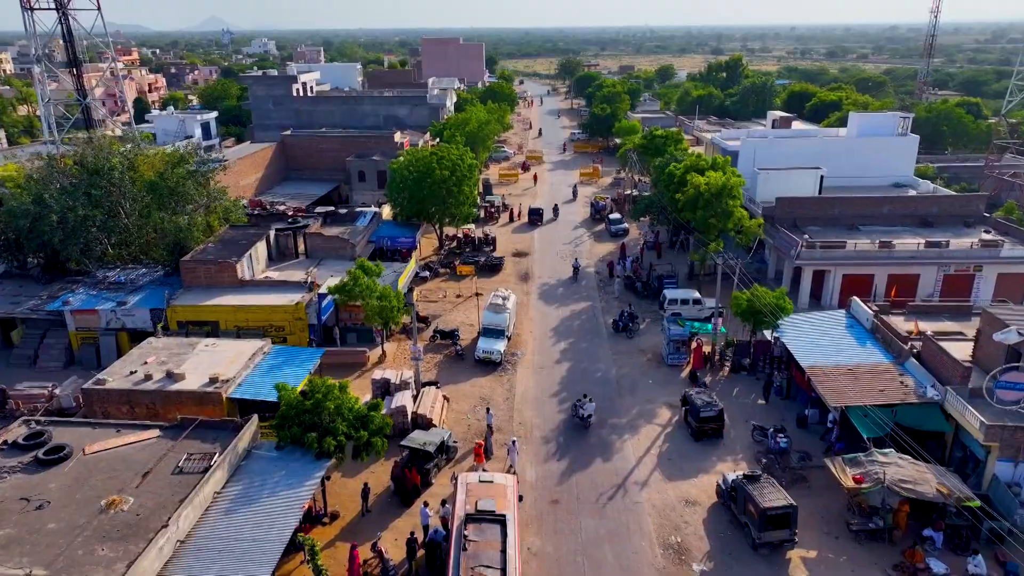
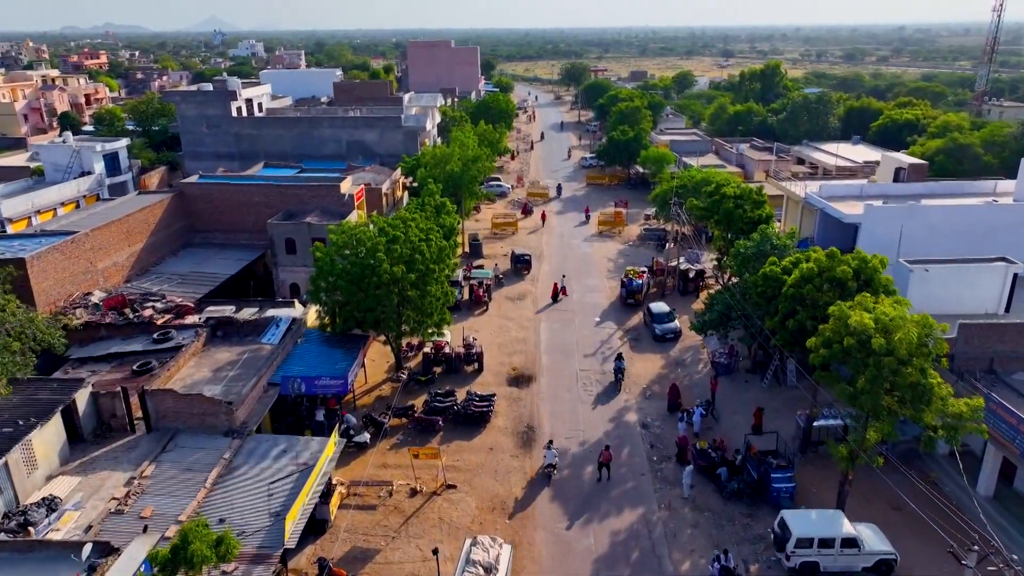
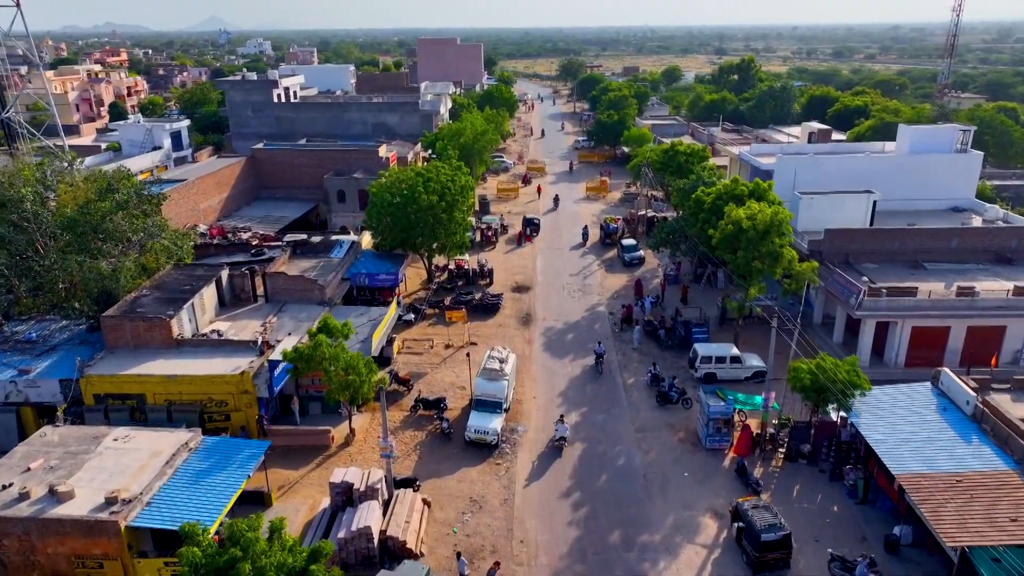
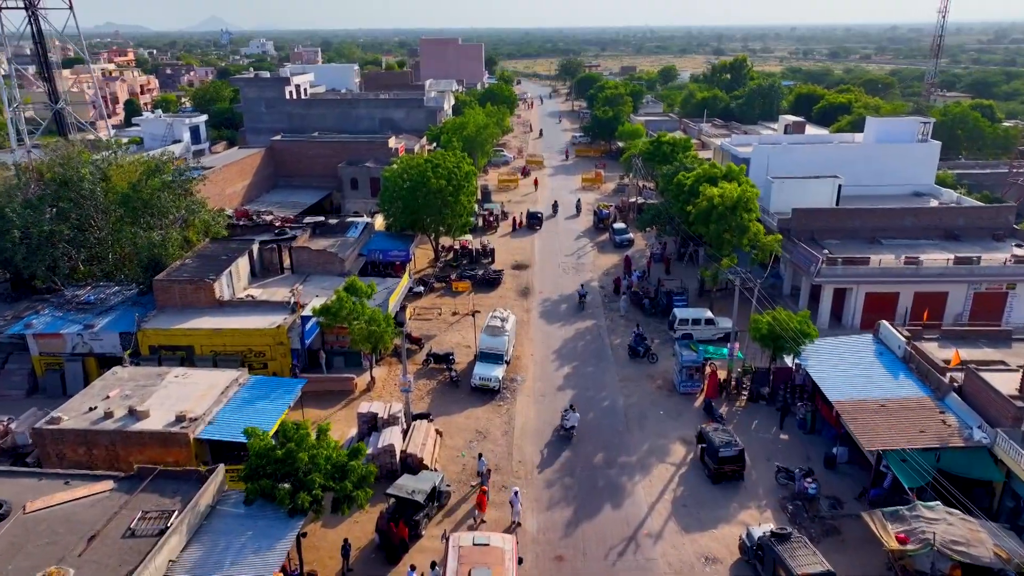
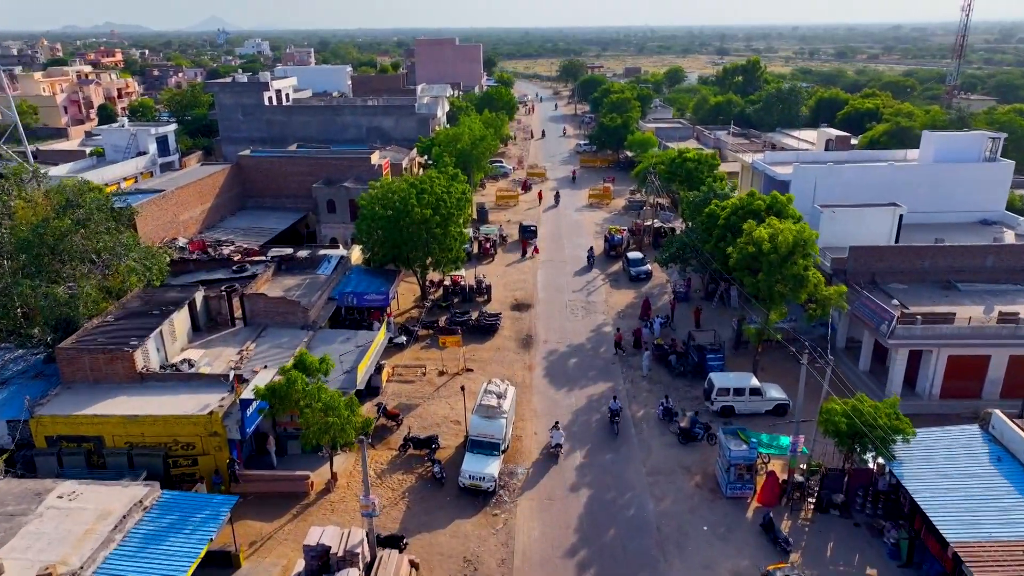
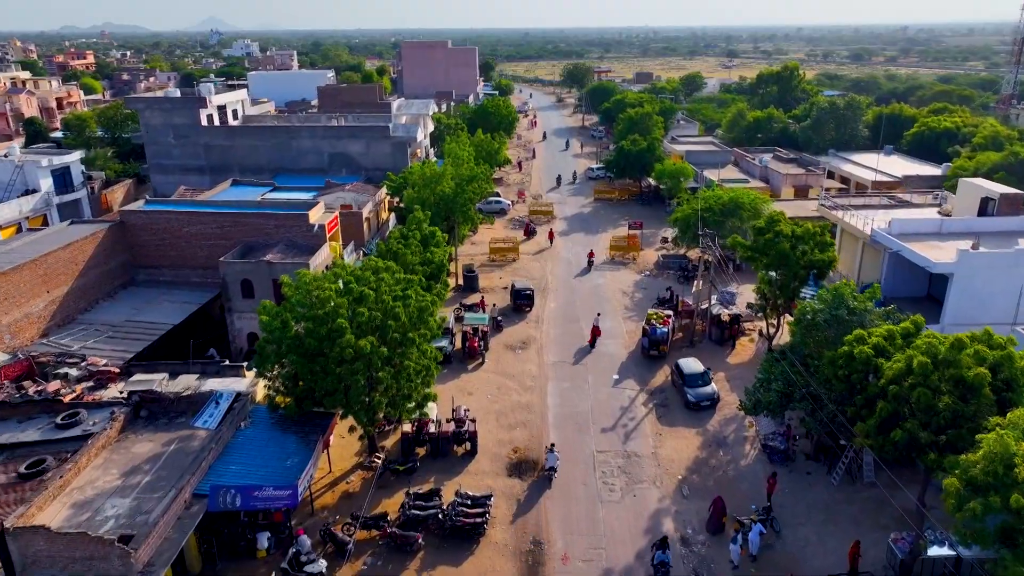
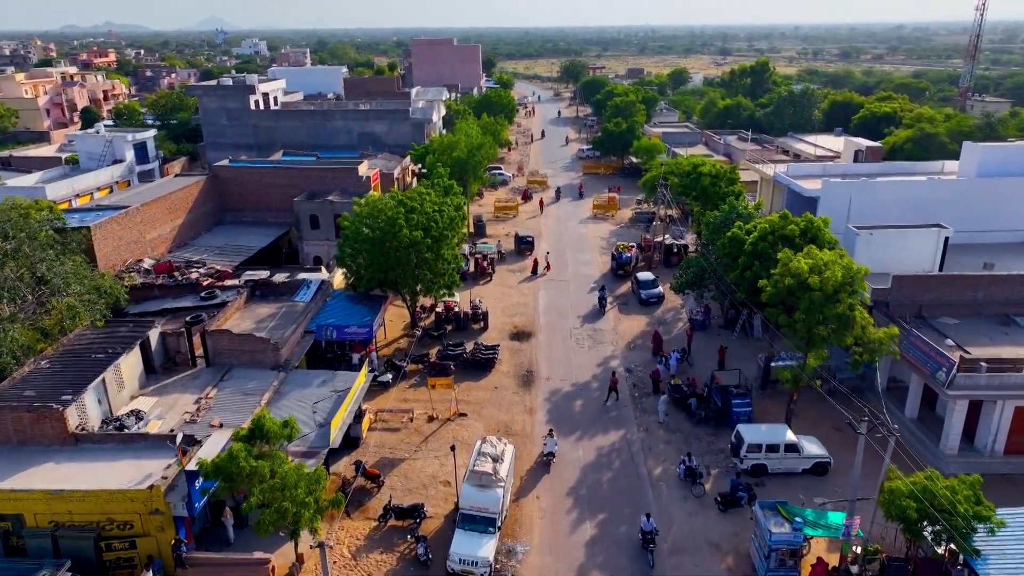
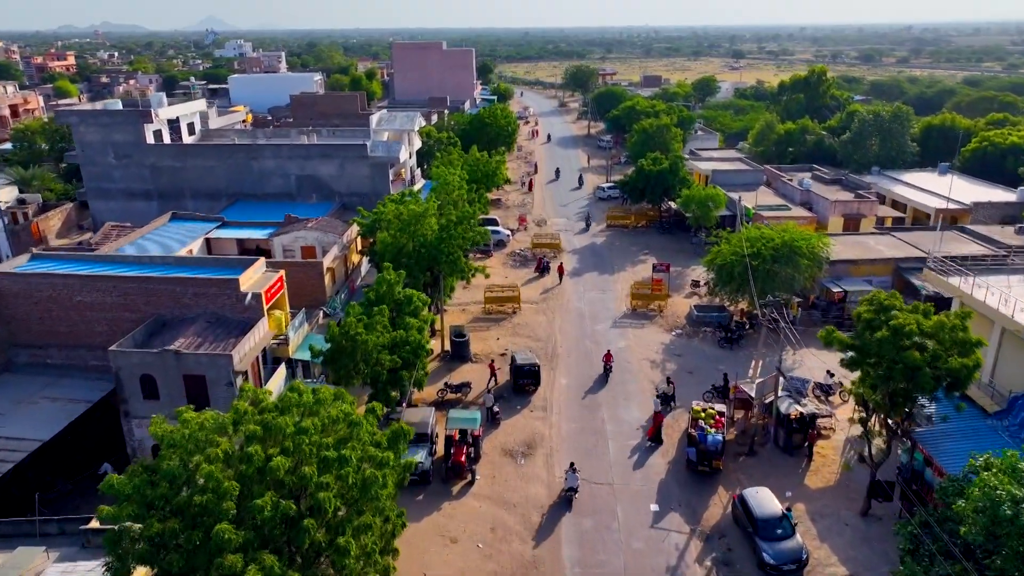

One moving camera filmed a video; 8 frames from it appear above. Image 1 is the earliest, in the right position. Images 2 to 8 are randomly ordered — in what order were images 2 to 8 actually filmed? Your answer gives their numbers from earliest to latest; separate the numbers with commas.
4, 3, 5, 7, 2, 6, 8
